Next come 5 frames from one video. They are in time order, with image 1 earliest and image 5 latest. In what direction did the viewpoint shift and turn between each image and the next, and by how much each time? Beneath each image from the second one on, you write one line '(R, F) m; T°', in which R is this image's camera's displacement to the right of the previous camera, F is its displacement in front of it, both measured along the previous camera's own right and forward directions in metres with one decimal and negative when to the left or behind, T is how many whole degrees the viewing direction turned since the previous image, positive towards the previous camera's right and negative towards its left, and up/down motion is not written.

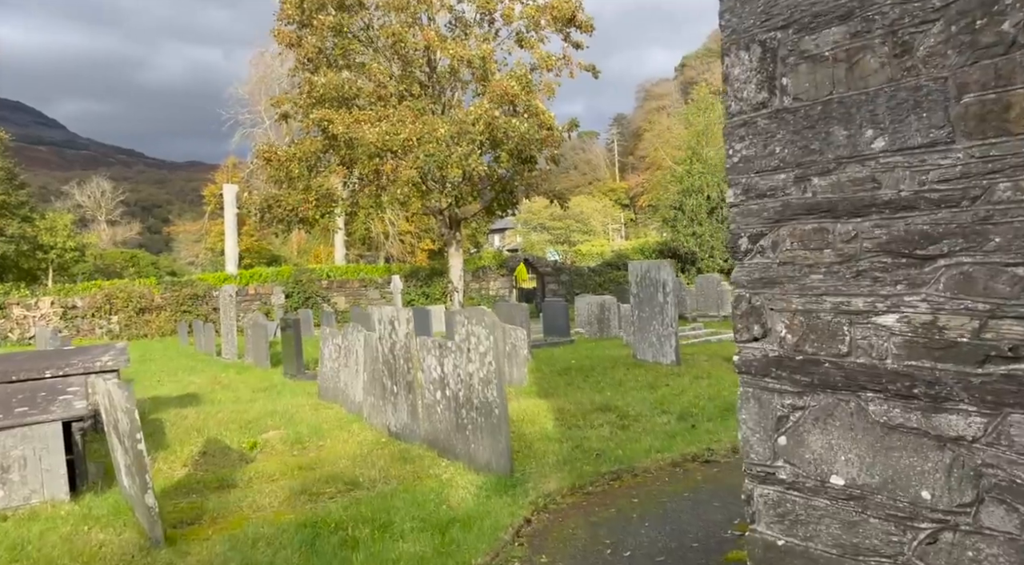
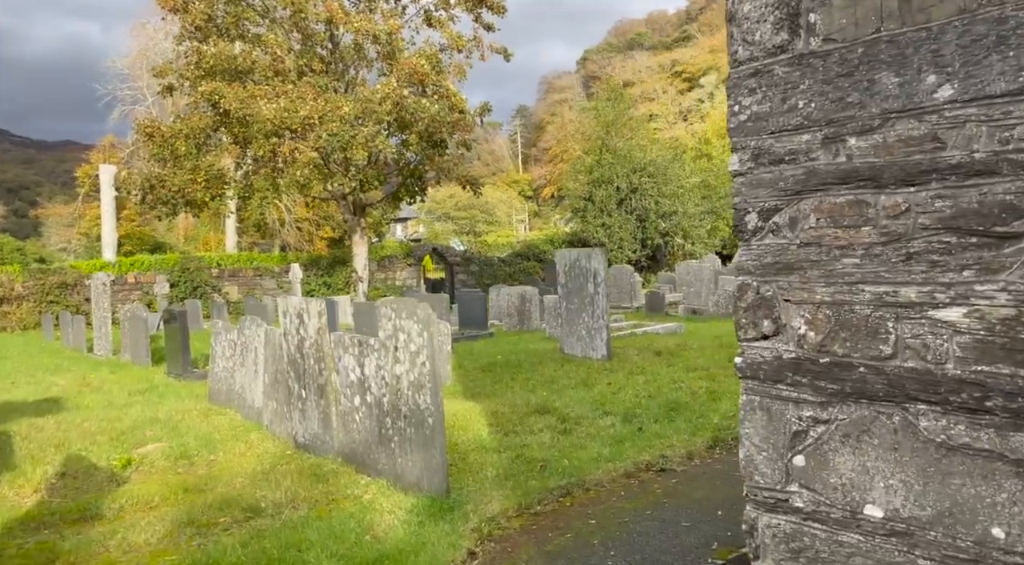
(-0.2, +0.8) m; +7°
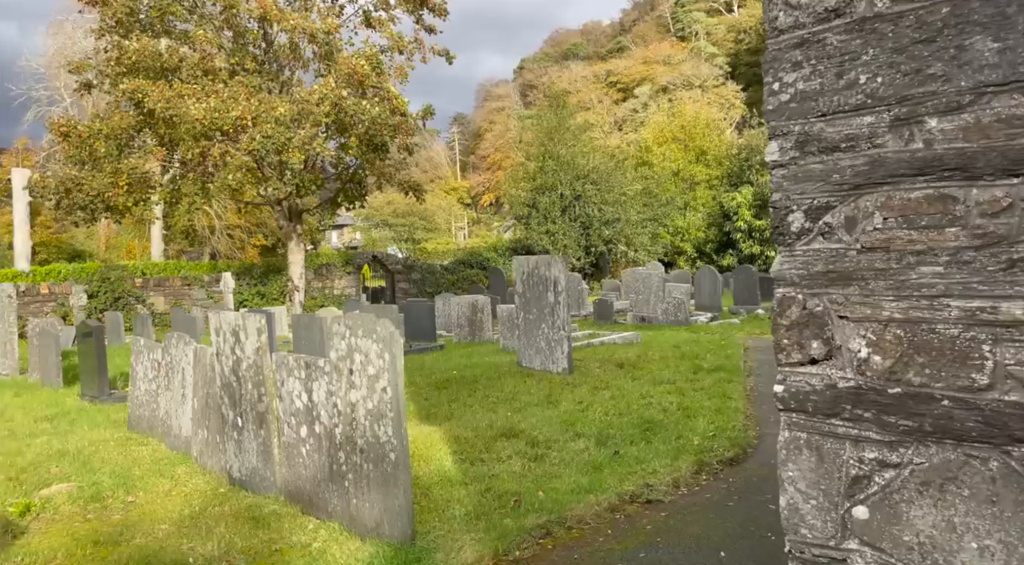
(-0.2, +0.6) m; +5°
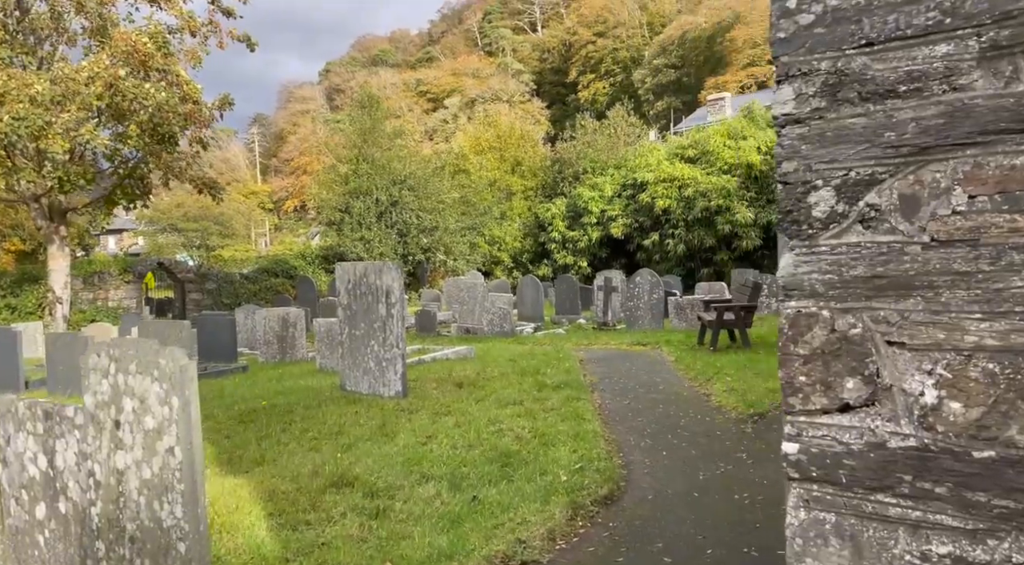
(-0.2, +1.1) m; +14°
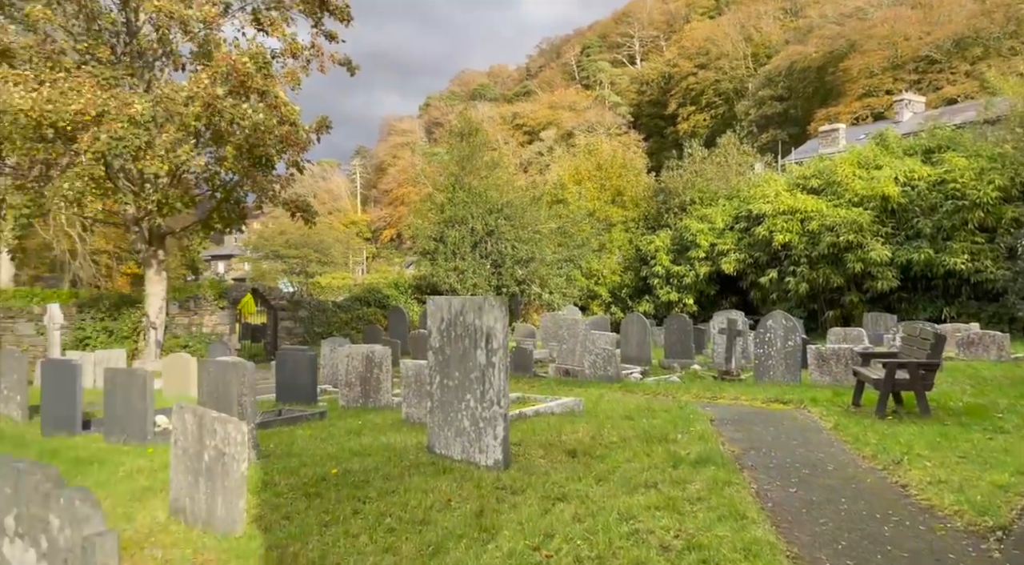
(-0.3, +1.5) m; -7°
